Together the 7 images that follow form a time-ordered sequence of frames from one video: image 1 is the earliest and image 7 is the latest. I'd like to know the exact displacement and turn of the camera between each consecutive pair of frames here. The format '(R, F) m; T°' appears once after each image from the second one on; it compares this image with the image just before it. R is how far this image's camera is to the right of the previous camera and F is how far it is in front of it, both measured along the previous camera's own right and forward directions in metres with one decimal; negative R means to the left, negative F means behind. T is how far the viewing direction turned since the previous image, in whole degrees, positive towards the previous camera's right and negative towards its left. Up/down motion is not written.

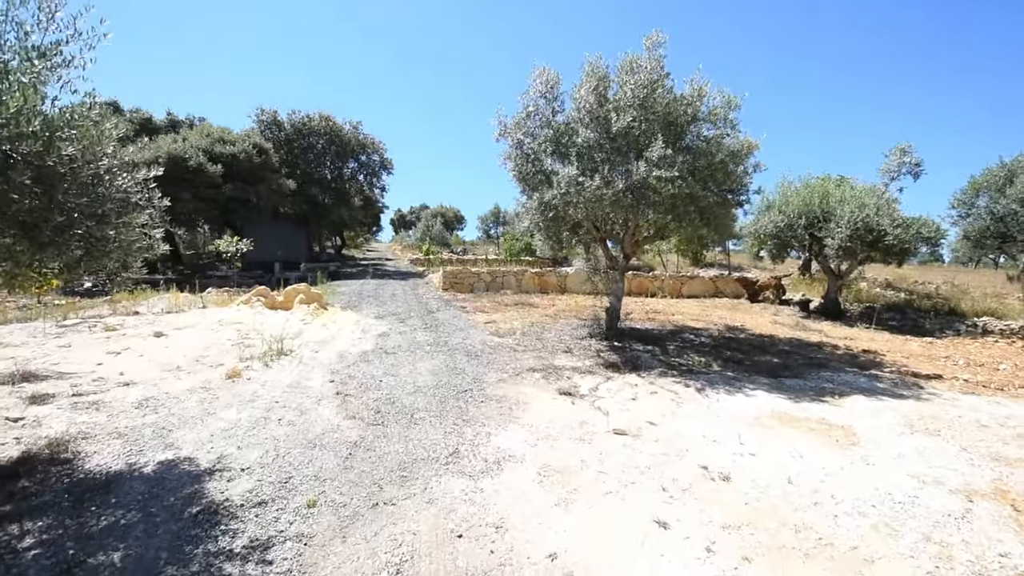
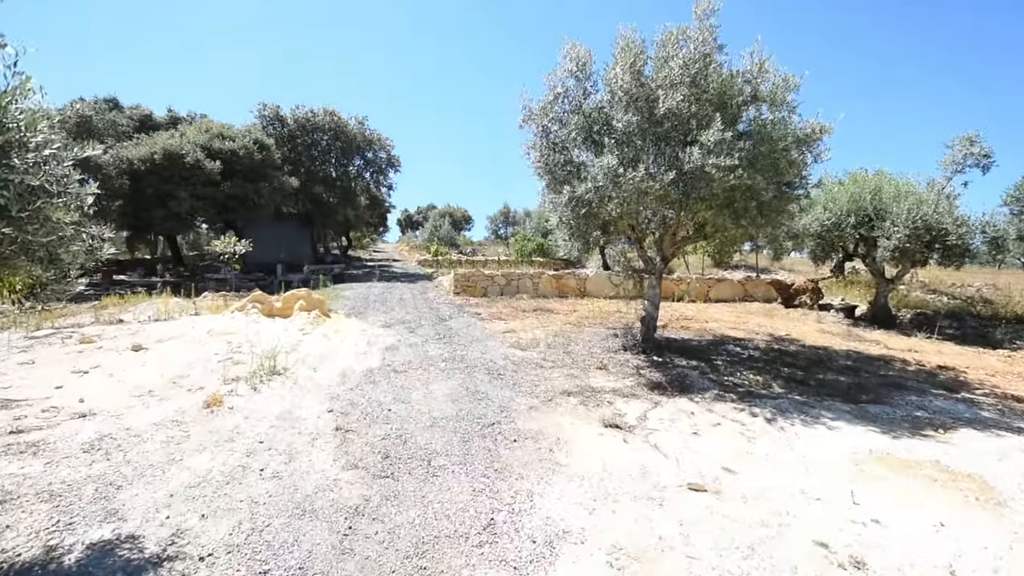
(-0.3, +1.0) m; -1°
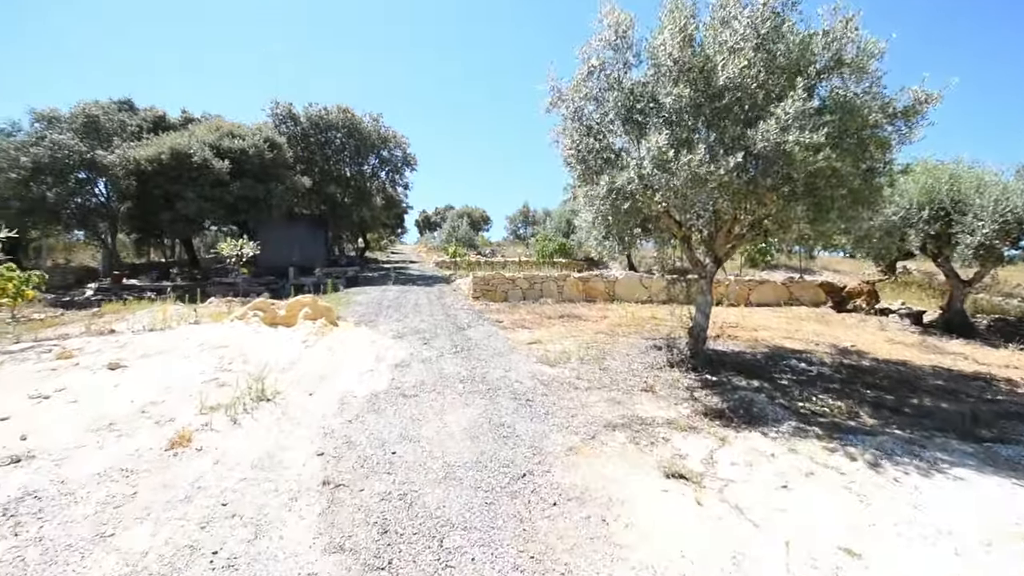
(-0.1, +1.0) m; -2°
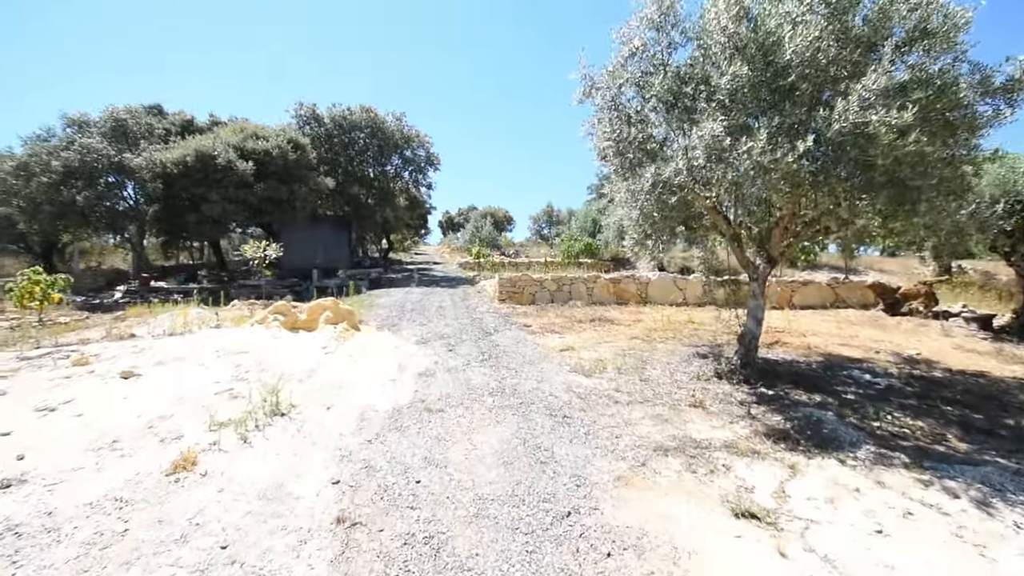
(-0.1, +0.5) m; -3°
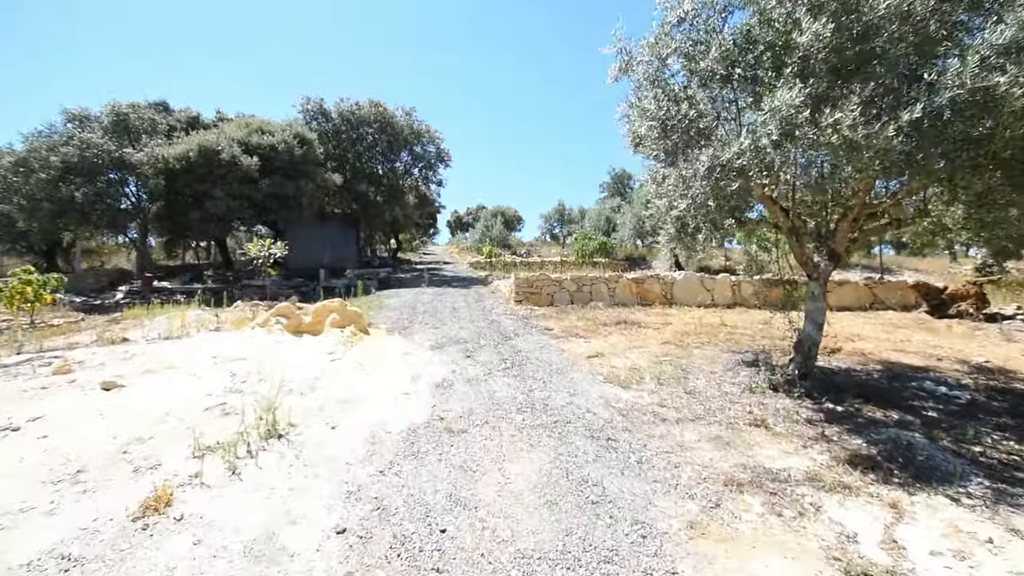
(-0.2, +0.7) m; -1°
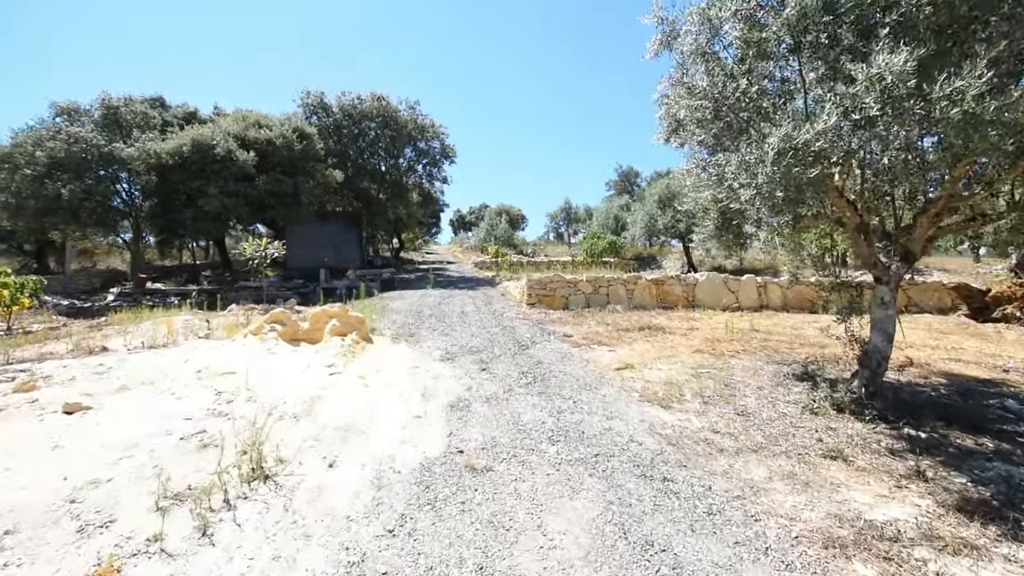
(-0.2, +0.7) m; 0°
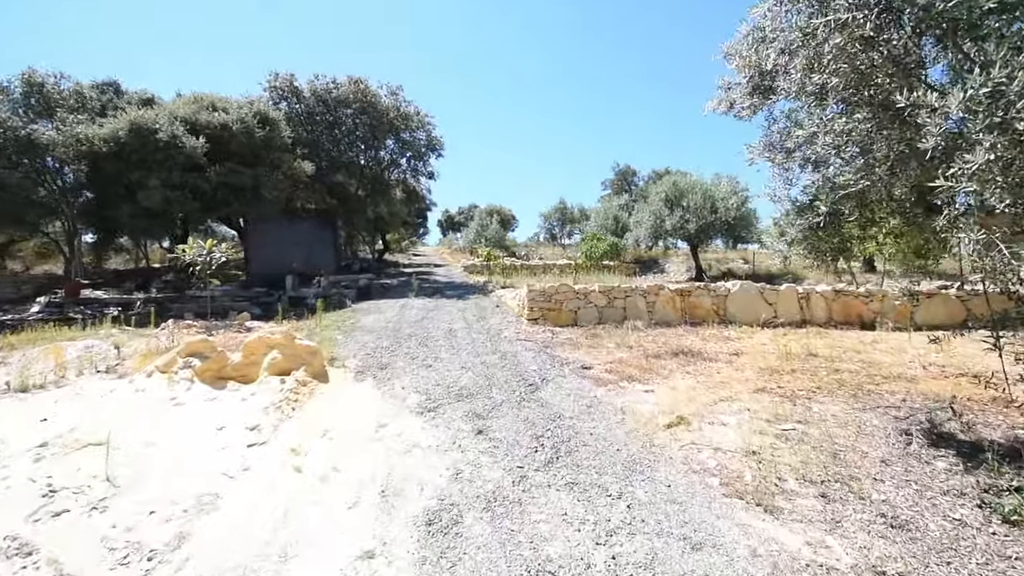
(-0.2, +1.9) m; +1°
